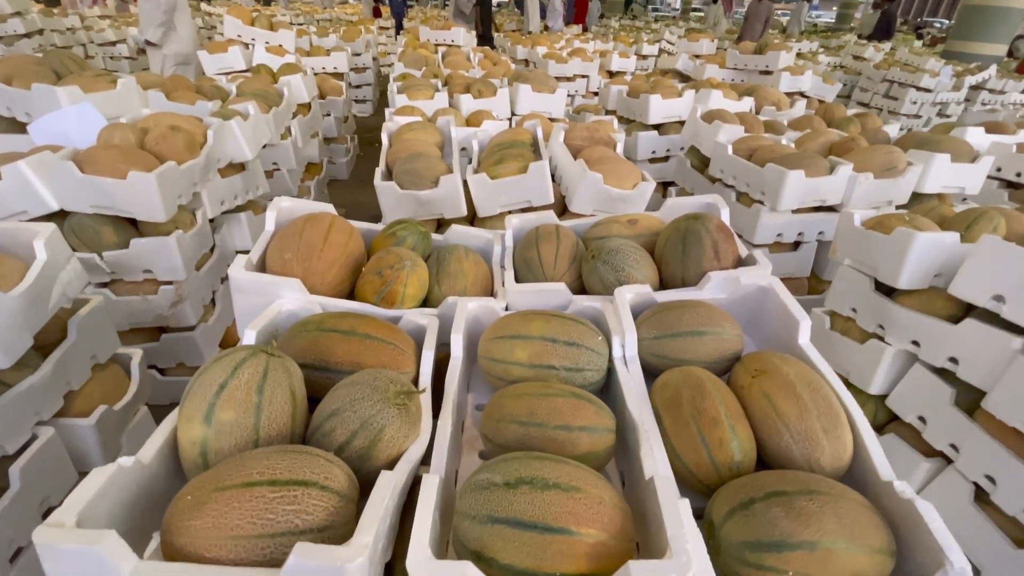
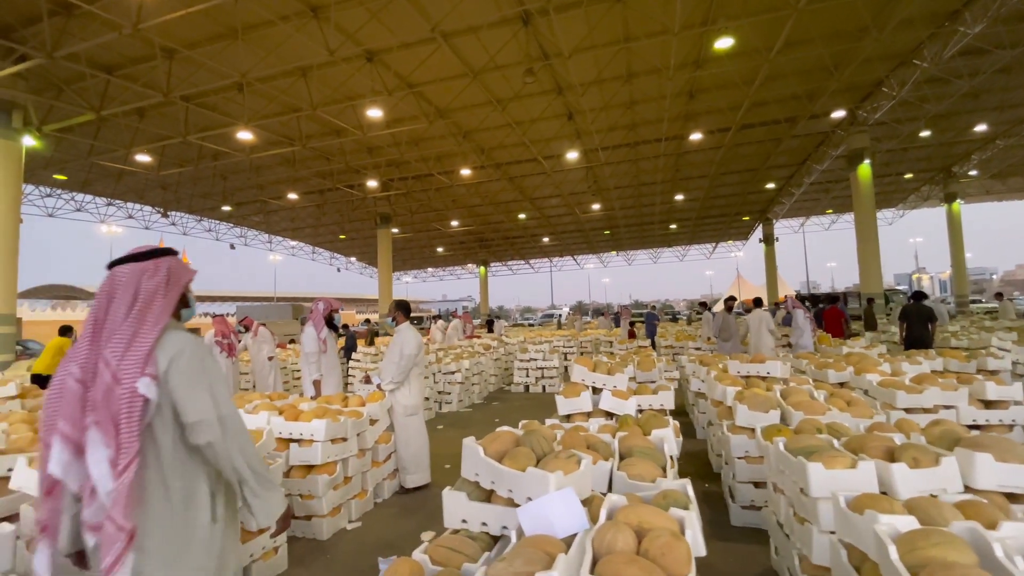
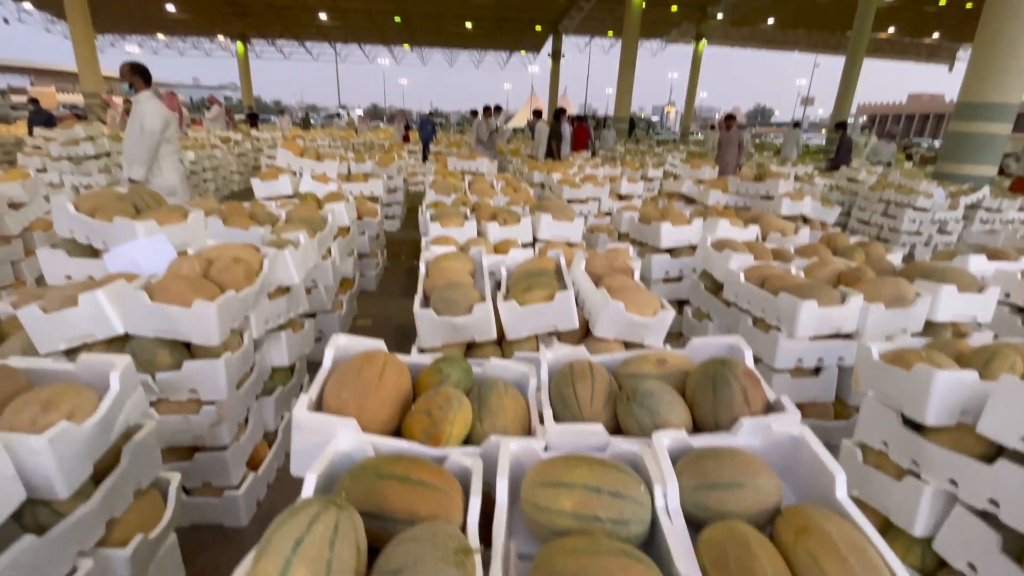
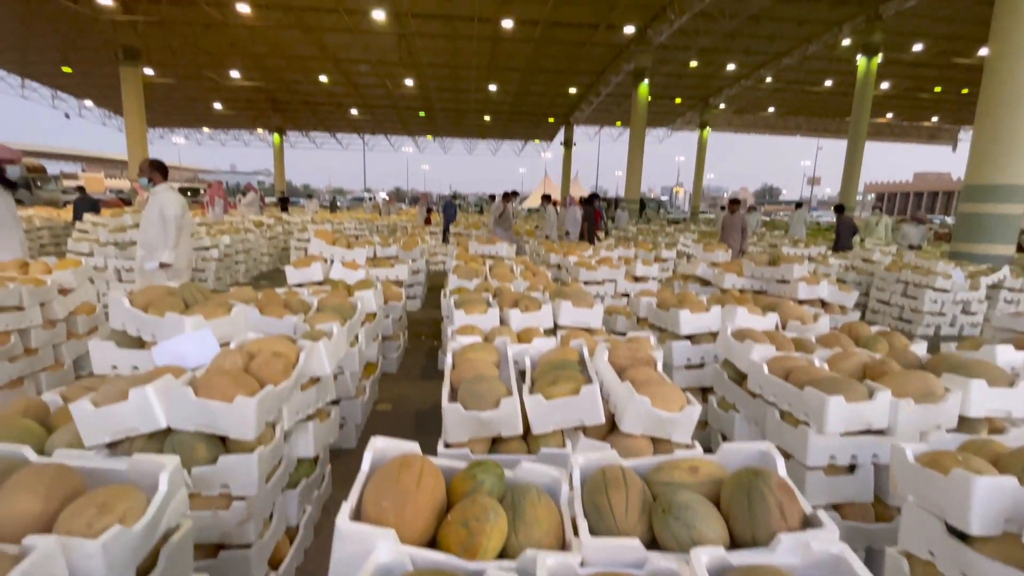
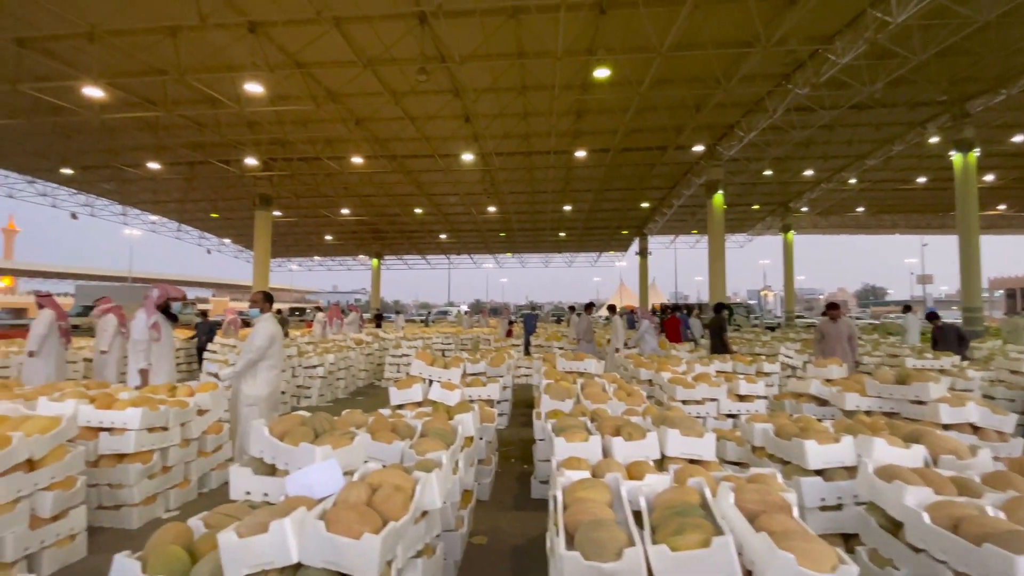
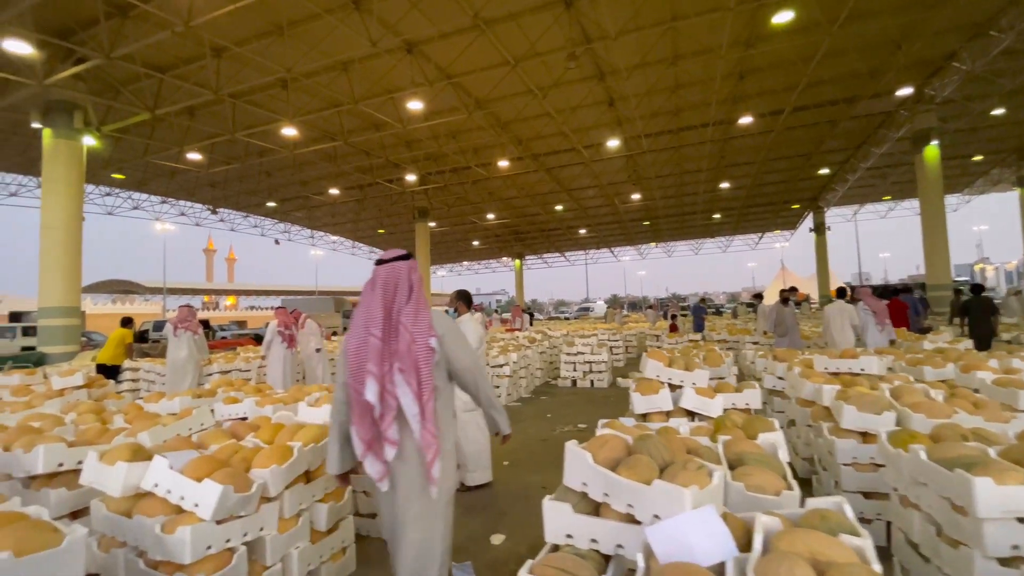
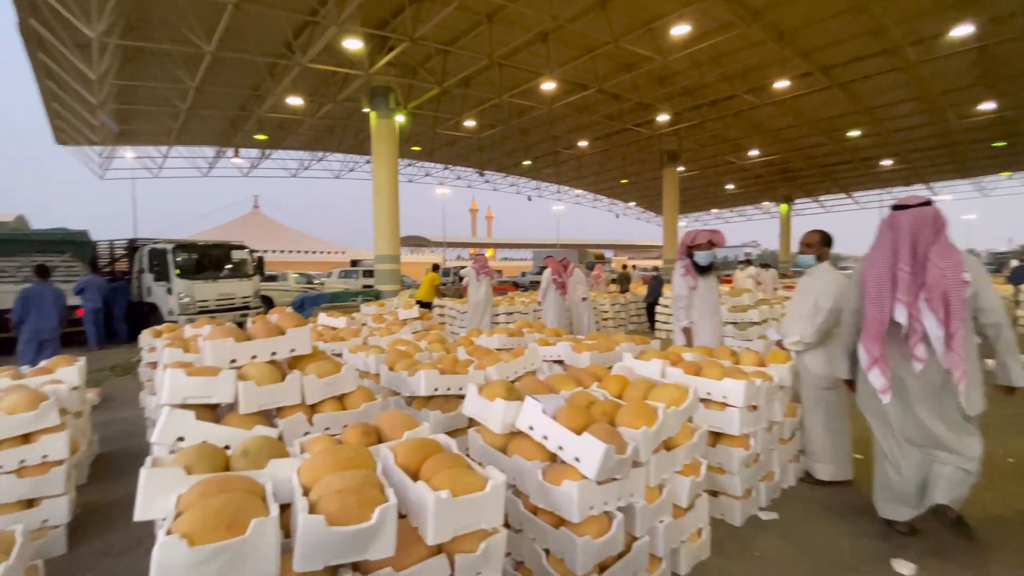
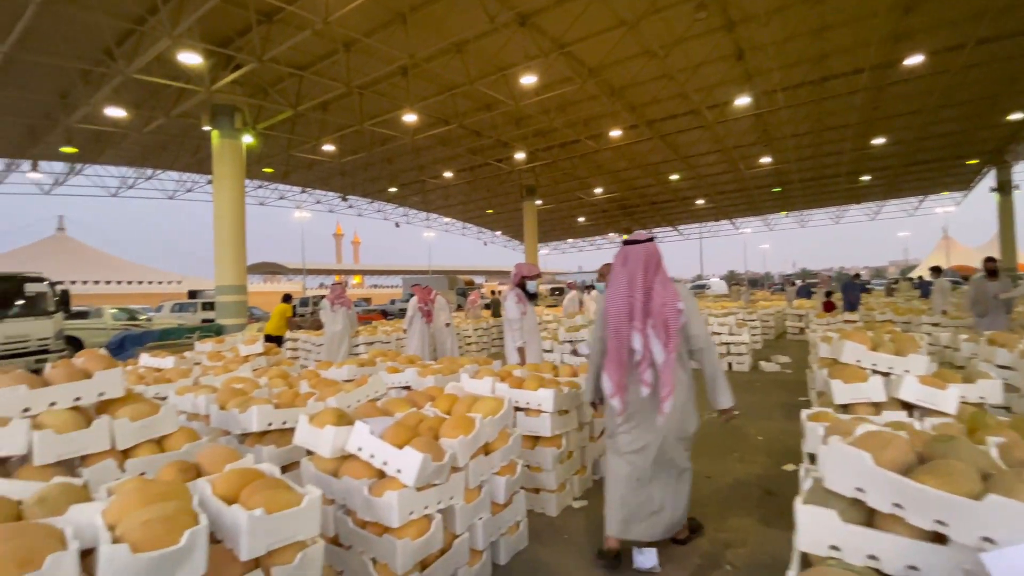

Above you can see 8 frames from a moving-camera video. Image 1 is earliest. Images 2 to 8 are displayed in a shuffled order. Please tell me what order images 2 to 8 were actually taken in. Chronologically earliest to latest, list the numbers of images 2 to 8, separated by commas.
3, 4, 5, 2, 6, 8, 7
